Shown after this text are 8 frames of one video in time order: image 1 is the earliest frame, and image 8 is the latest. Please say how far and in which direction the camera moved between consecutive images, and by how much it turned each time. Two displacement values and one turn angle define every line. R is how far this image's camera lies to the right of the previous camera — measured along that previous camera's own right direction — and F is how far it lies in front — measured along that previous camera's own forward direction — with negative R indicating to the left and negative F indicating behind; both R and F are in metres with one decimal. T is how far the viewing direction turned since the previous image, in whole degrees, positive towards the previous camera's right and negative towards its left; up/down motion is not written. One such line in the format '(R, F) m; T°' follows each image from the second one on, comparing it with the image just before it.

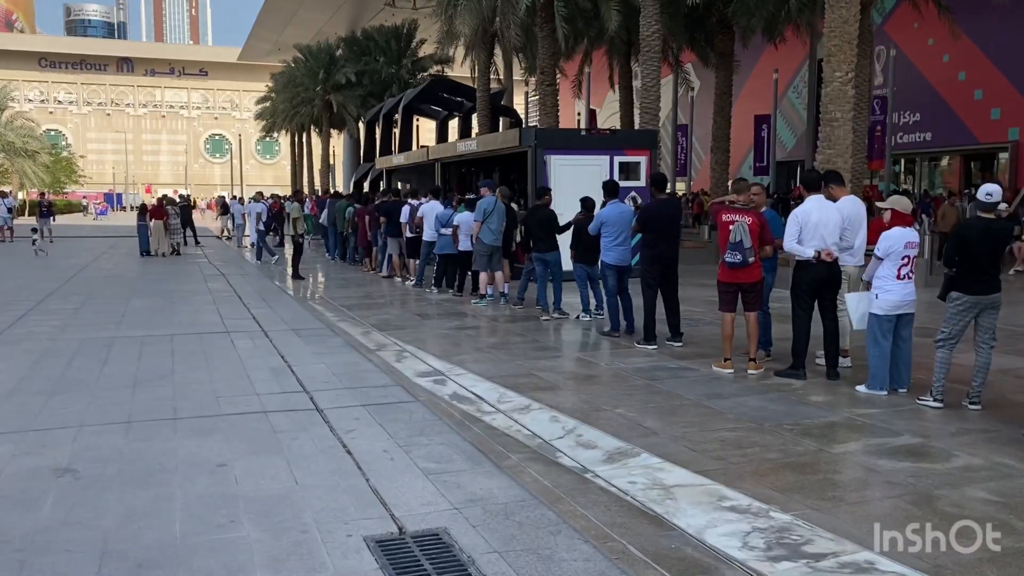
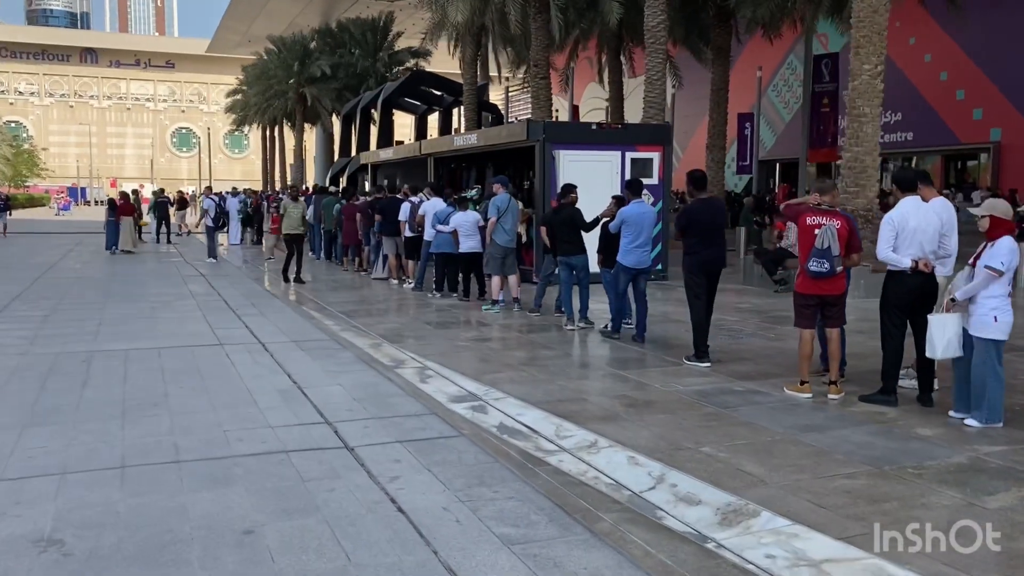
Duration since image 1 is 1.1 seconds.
(-0.6, +1.0) m; +2°
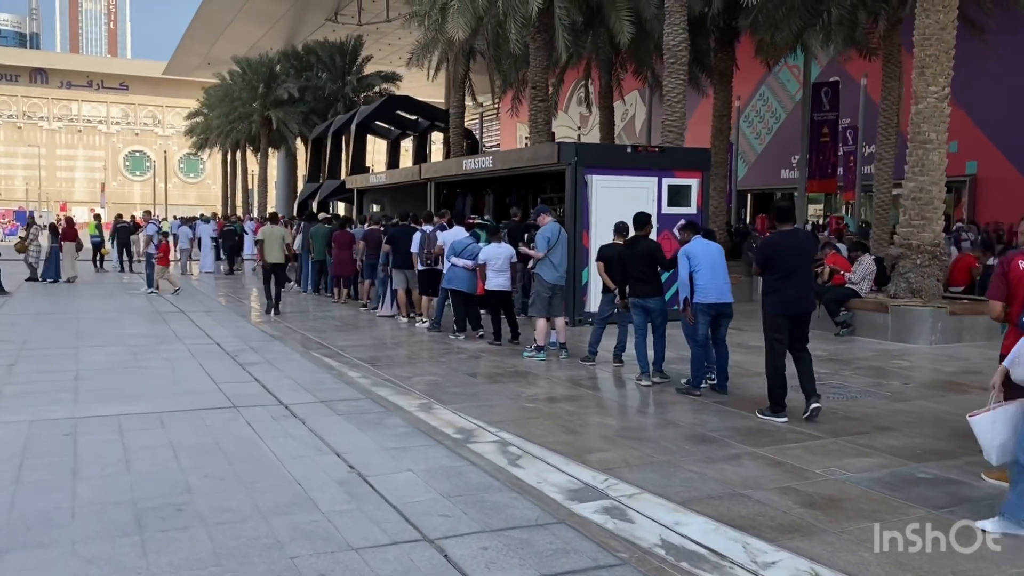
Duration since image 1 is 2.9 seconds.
(-1.1, +1.6) m; +3°
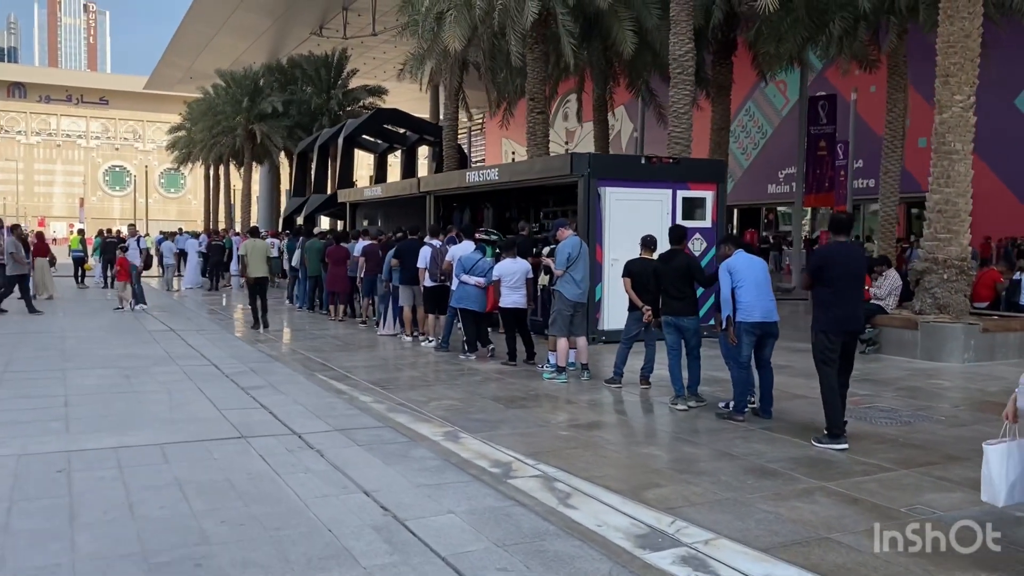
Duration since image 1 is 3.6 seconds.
(-0.4, +0.6) m; +1°
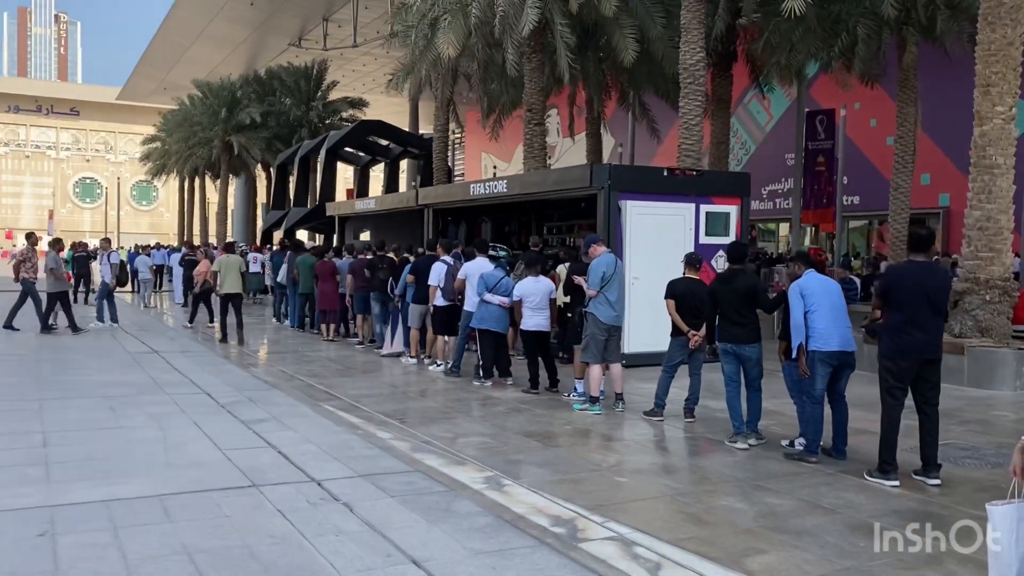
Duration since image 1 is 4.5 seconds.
(-0.5, +0.9) m; +2°
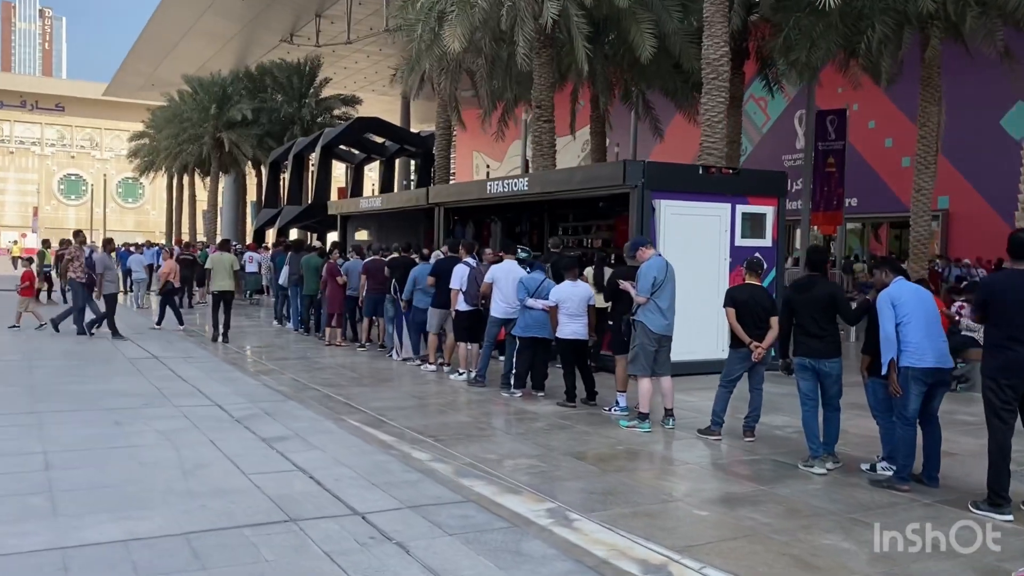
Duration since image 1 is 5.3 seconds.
(-0.5, +0.7) m; +1°
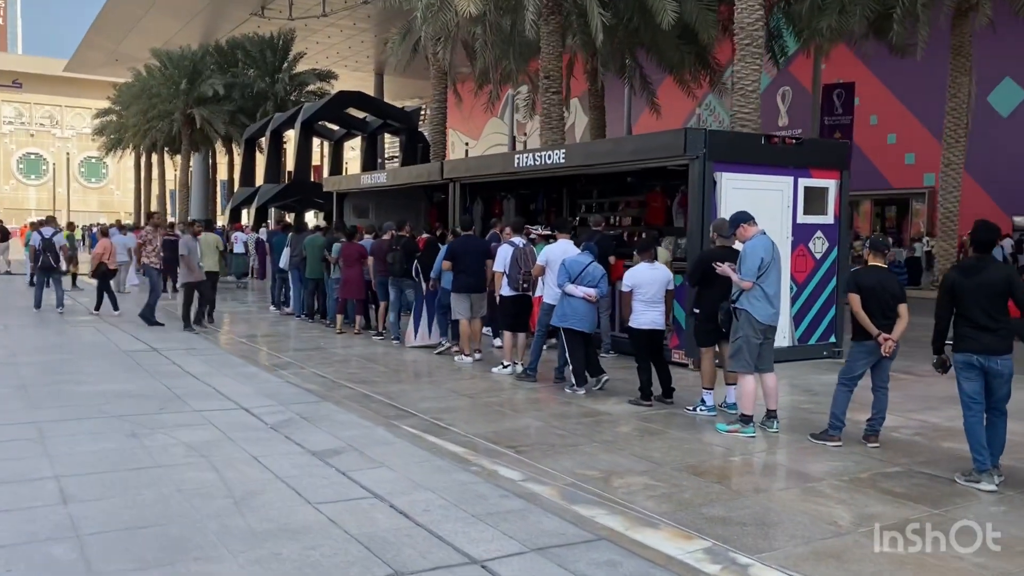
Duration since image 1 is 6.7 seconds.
(-0.9, +1.1) m; +2°
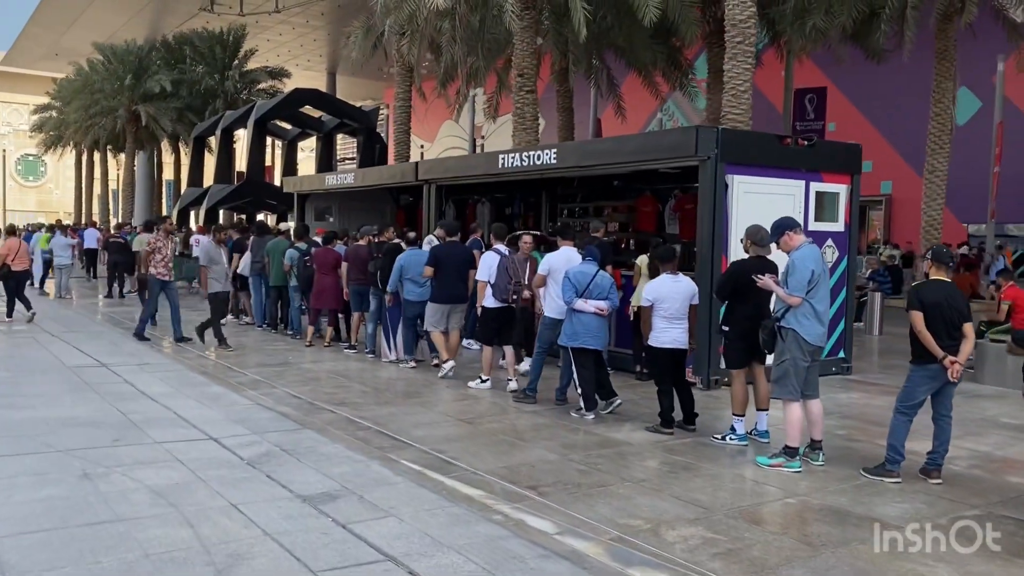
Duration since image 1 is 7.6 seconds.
(-0.5, +0.9) m; +3°
